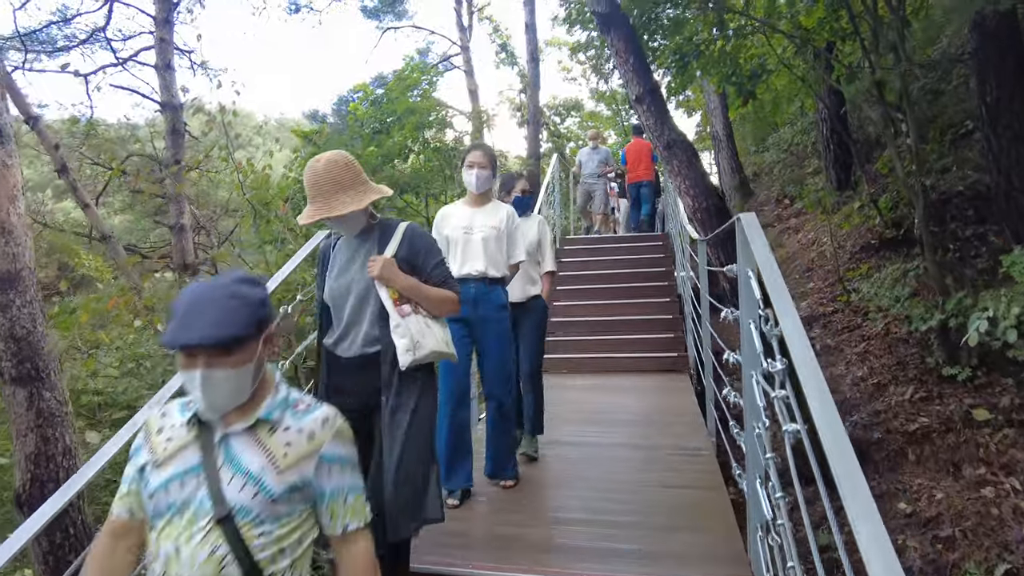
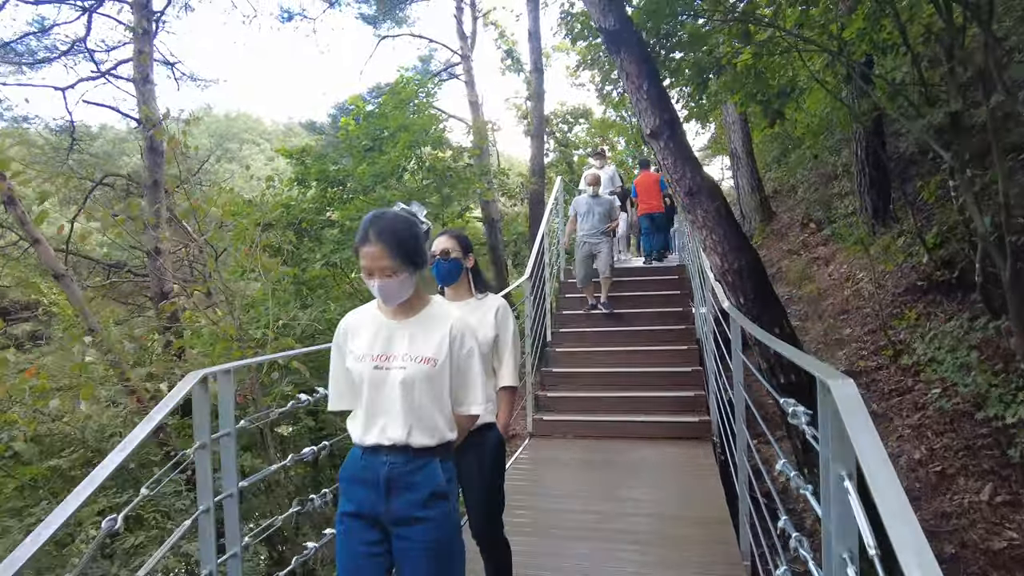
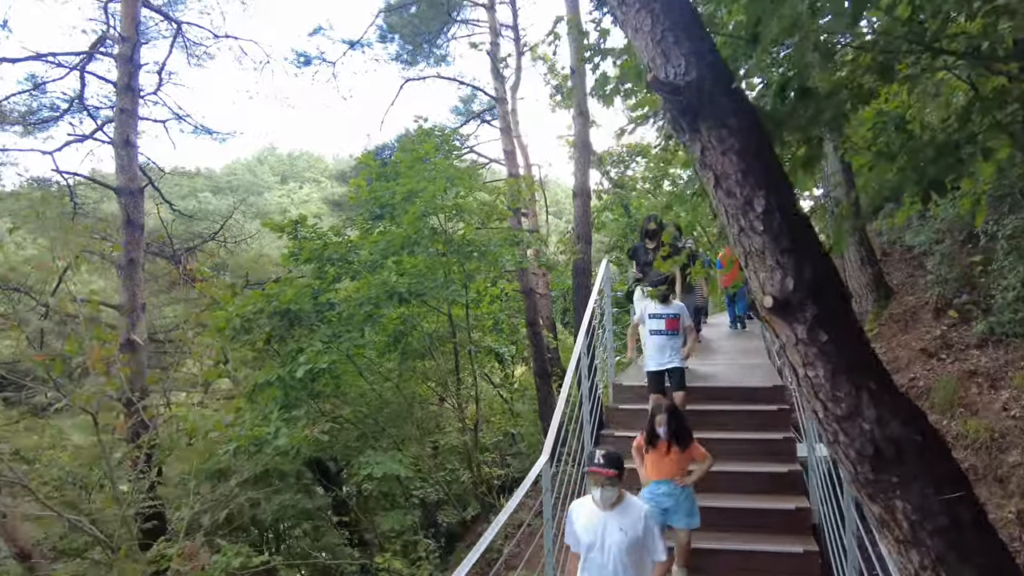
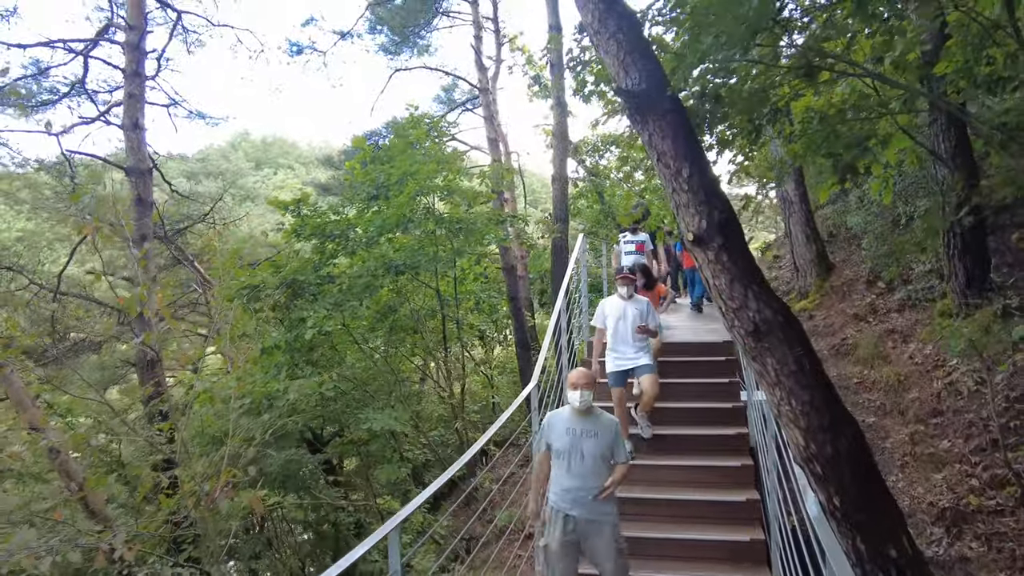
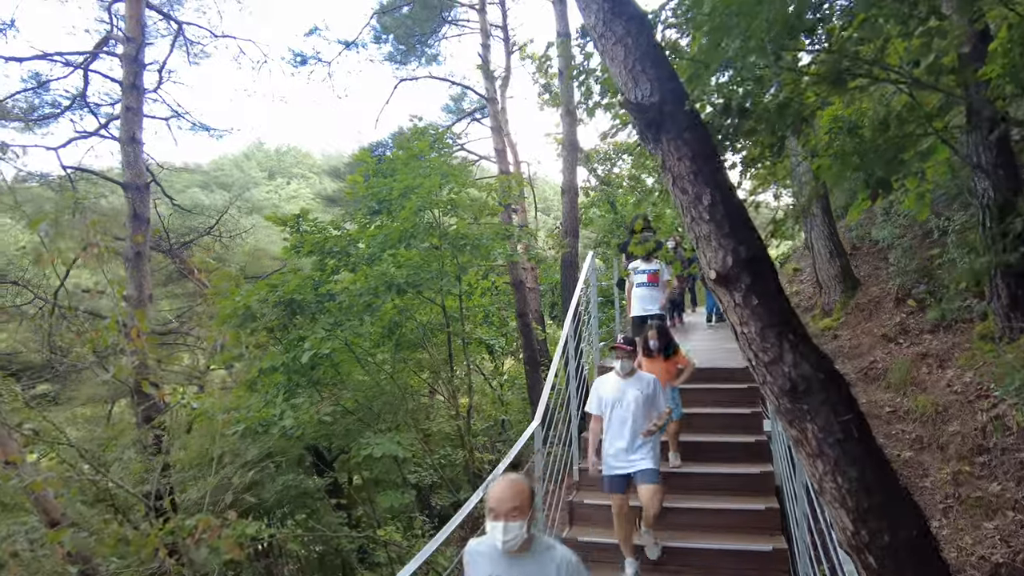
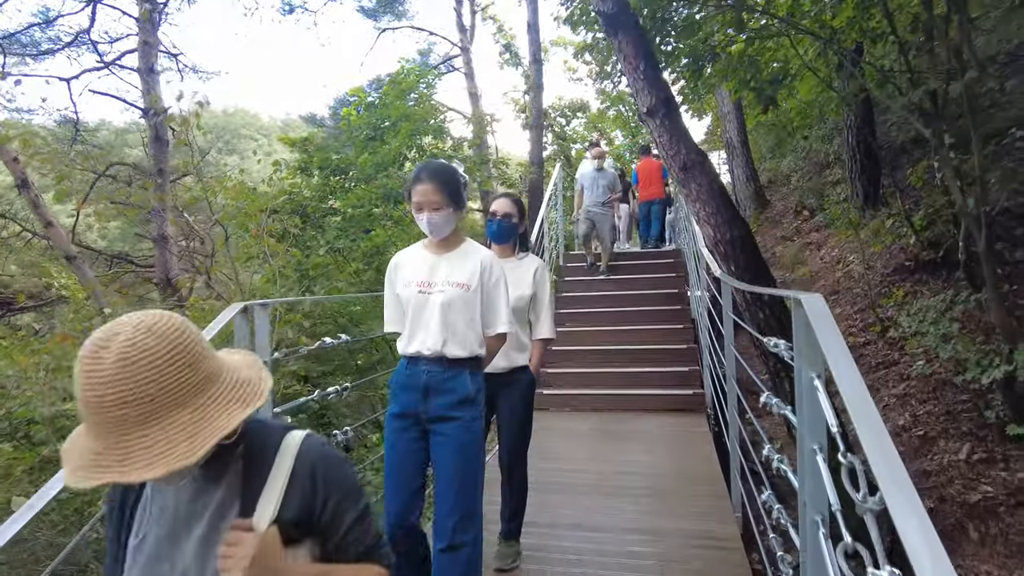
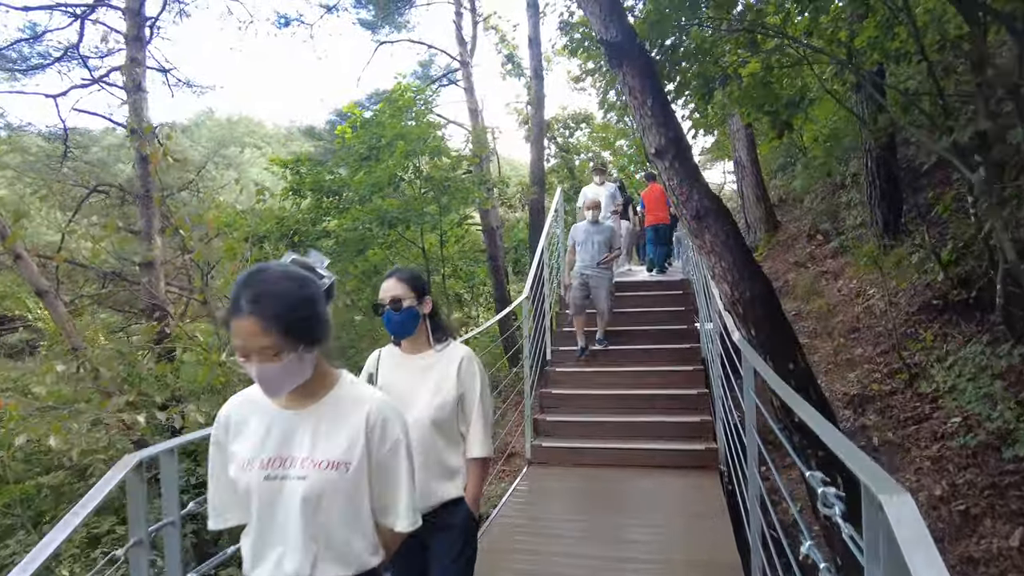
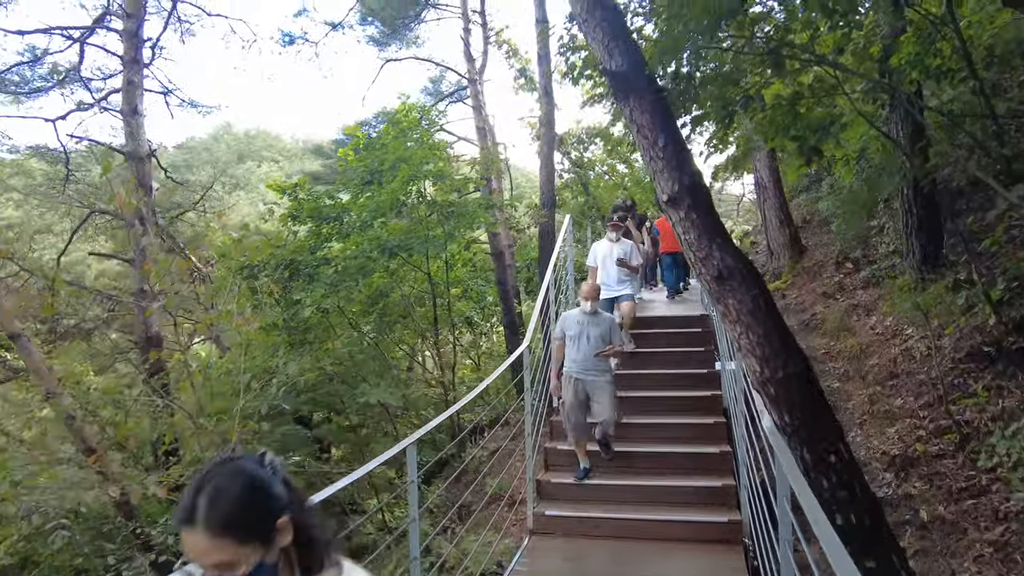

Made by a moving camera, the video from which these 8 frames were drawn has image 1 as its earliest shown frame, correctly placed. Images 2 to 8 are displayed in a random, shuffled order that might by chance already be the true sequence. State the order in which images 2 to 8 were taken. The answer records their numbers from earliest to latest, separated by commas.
6, 2, 7, 8, 4, 5, 3
